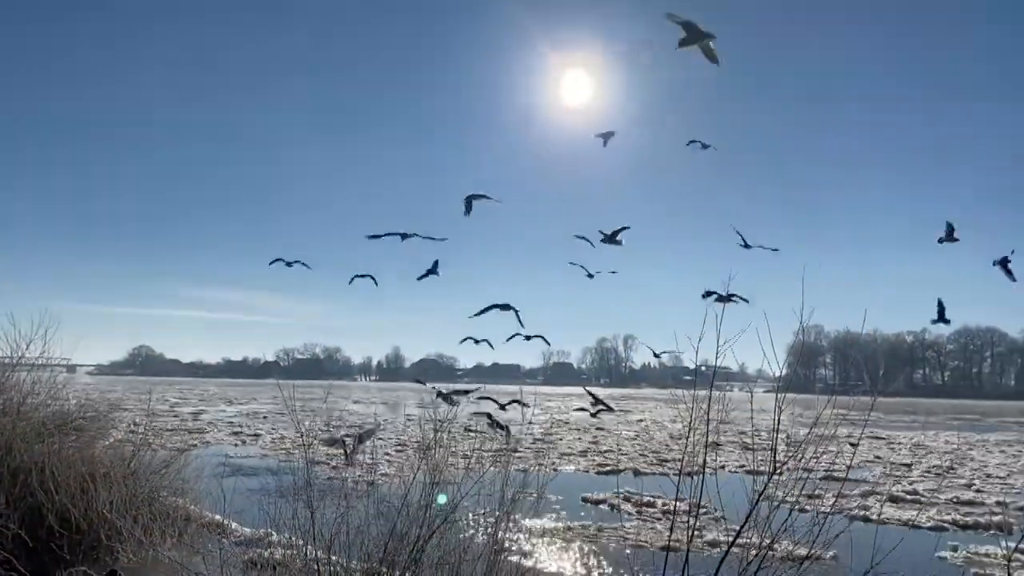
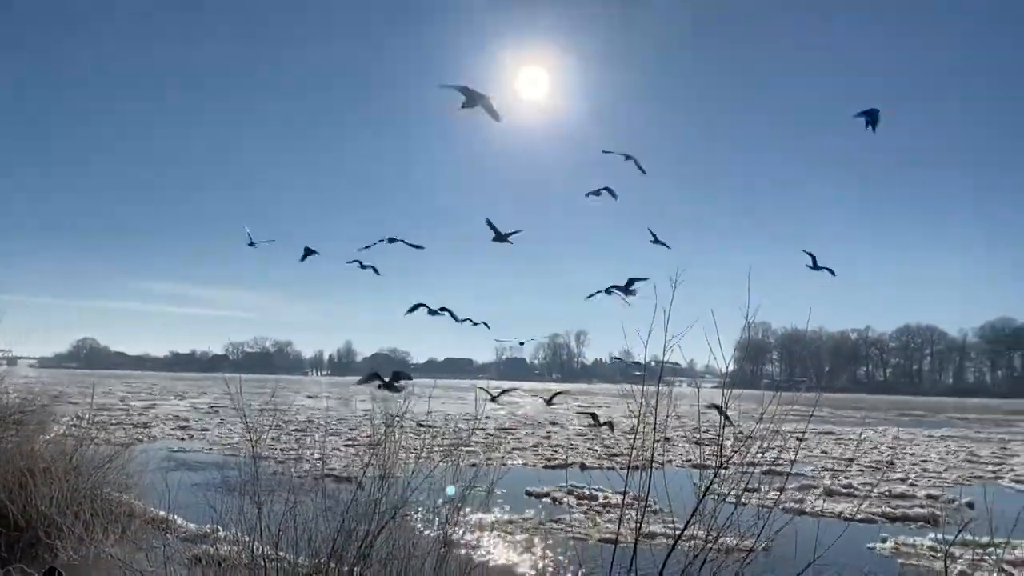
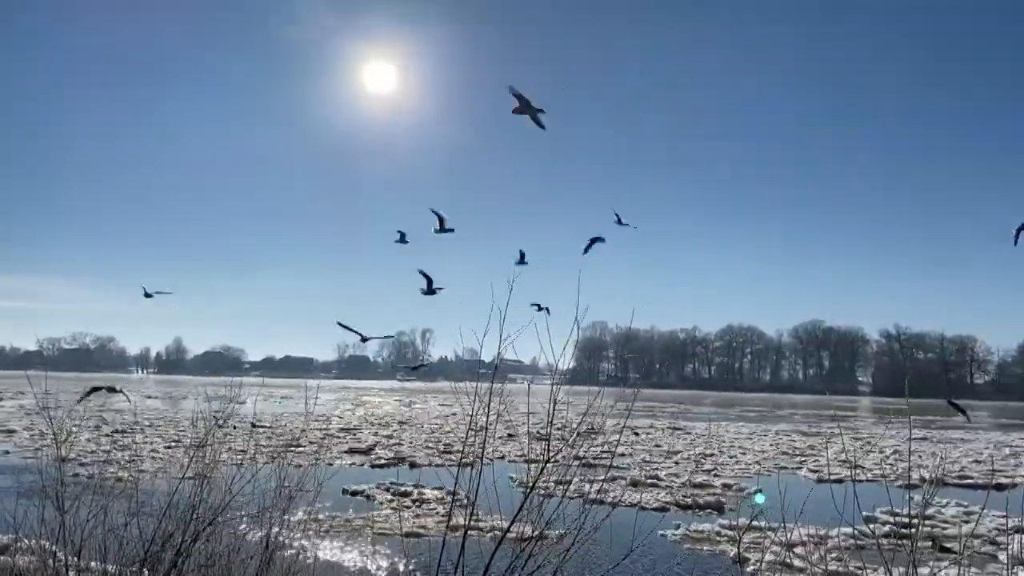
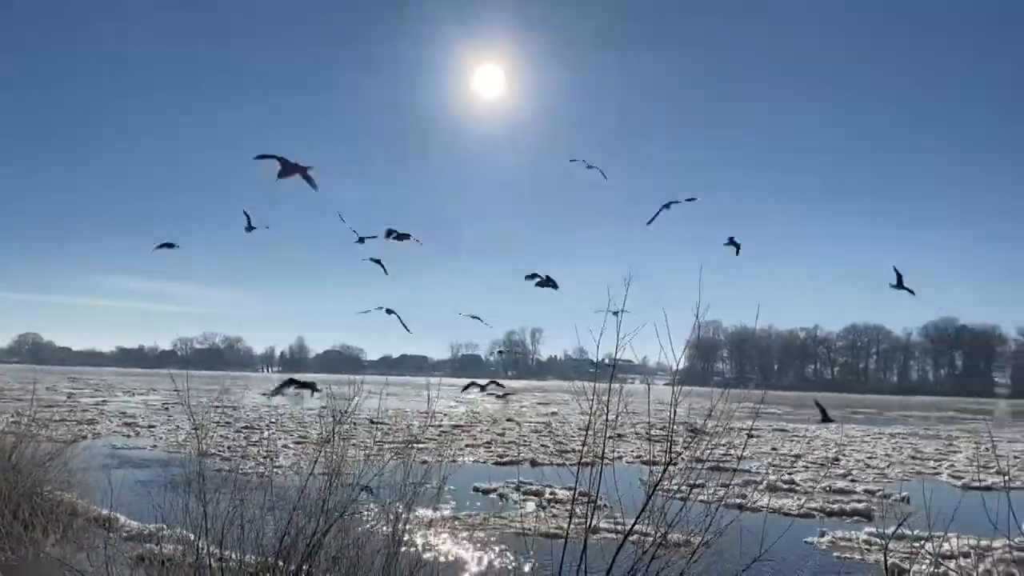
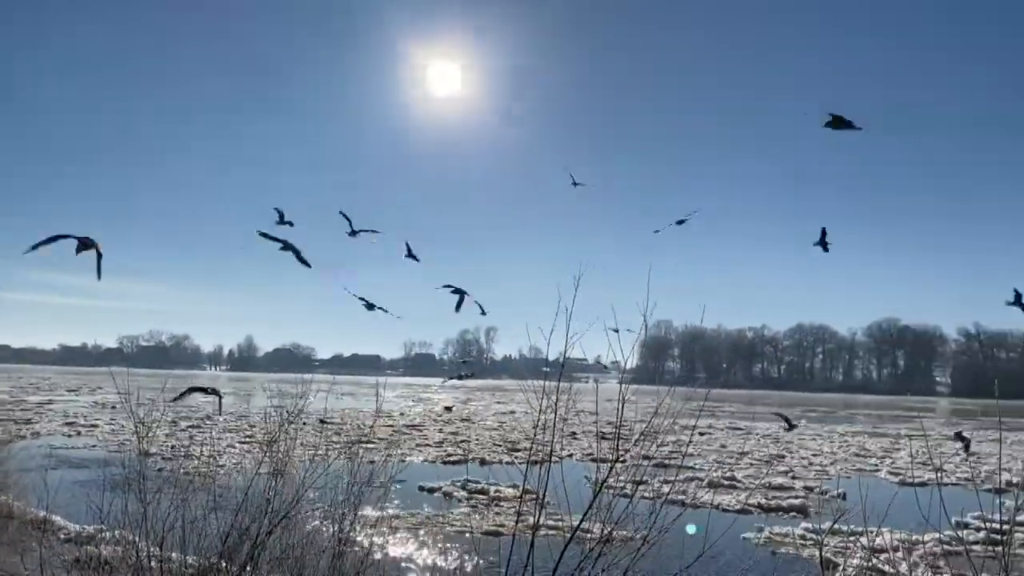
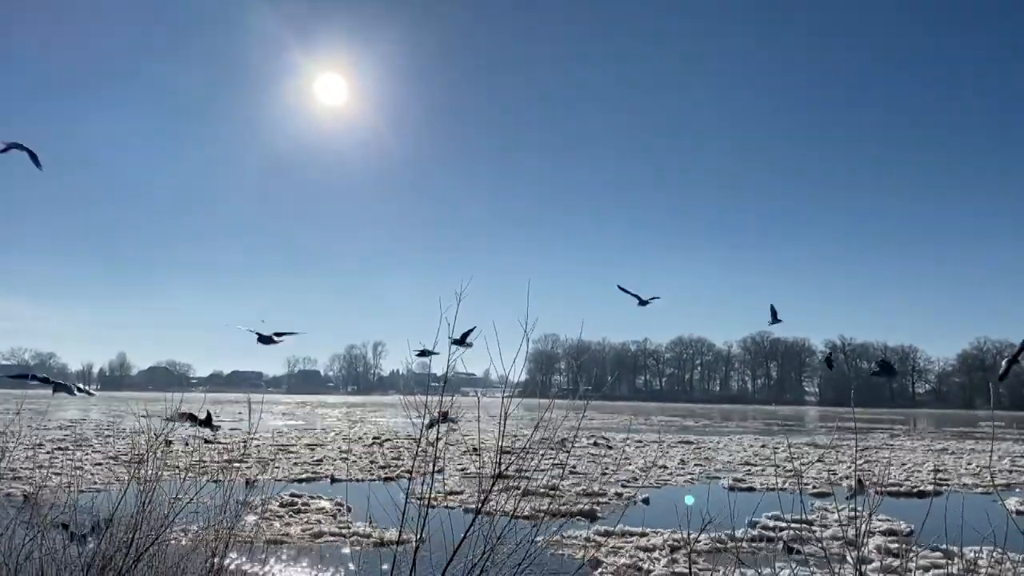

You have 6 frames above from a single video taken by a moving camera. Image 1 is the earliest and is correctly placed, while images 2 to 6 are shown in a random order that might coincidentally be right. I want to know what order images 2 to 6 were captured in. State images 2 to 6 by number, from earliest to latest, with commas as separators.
2, 4, 5, 3, 6
